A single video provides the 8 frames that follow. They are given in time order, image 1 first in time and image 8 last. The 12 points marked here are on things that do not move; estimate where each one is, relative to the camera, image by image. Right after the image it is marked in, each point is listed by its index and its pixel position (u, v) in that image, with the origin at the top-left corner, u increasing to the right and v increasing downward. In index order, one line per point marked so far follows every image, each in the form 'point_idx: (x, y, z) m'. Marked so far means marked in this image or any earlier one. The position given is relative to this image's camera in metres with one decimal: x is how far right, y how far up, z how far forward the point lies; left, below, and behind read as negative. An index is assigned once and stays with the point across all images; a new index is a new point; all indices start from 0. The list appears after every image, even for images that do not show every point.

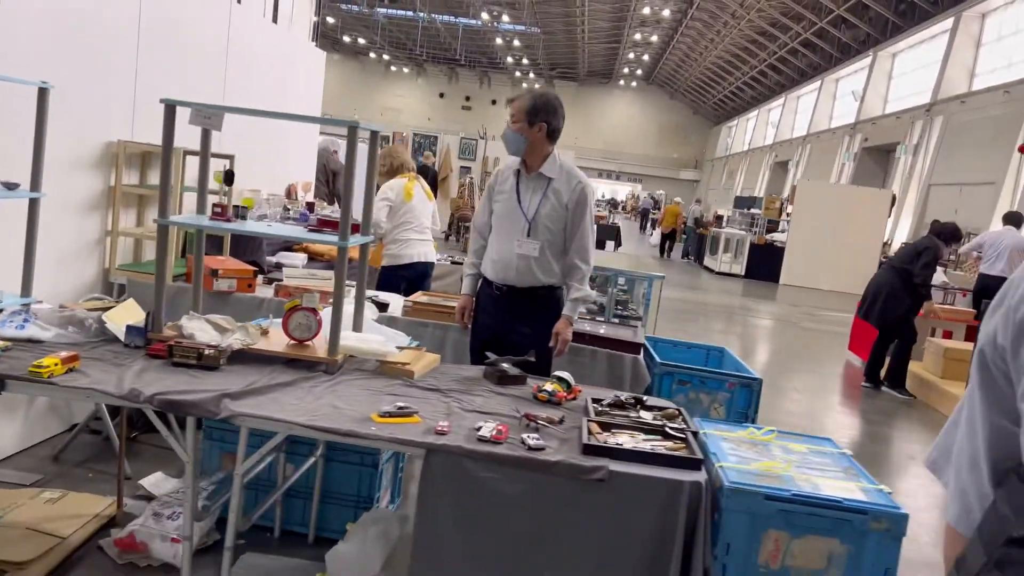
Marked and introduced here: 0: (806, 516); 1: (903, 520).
0: (+0.6, -0.4, +1.6) m
1: (+0.7, -0.4, +1.5) m
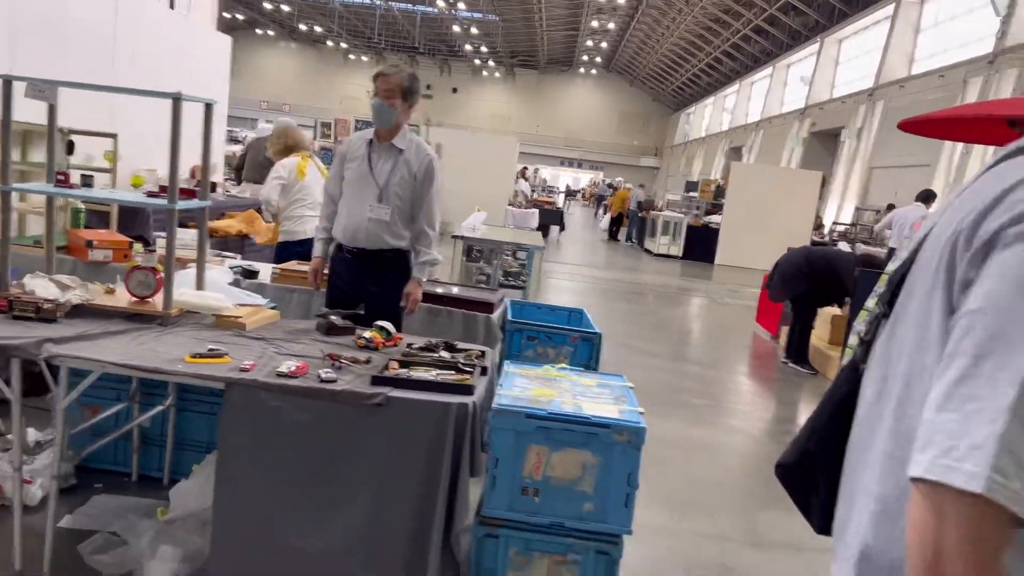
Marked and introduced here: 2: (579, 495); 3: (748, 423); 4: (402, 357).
0: (+0.1, -0.3, +1.8) m
1: (+0.3, -0.3, +1.8) m
2: (+0.1, -0.5, +1.8) m
3: (+1.4, -0.7, +4.3) m
4: (-0.3, -0.2, +2.0) m
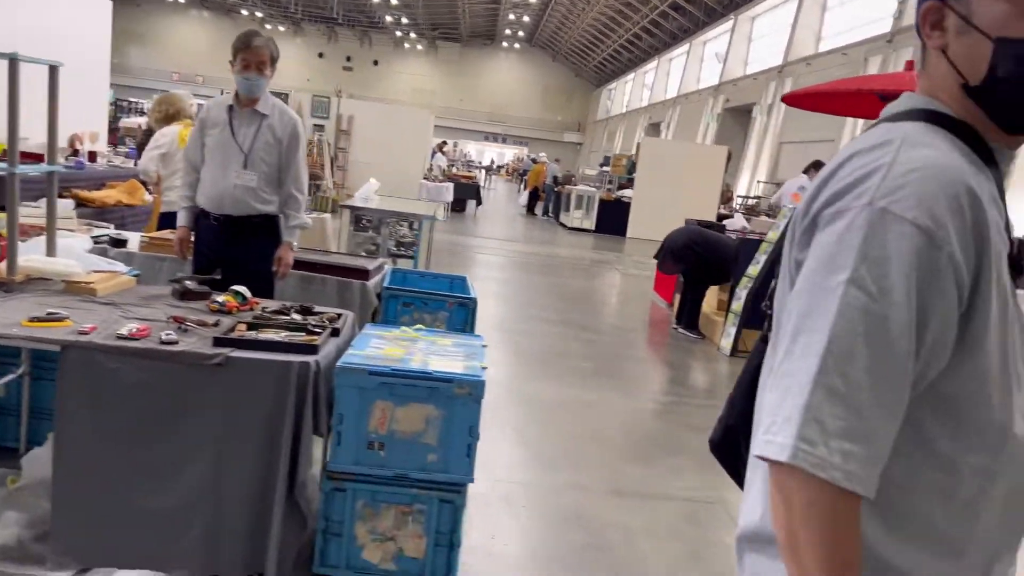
0: (-0.2, -0.2, +1.9) m
1: (-0.1, -0.2, +1.9) m
2: (-0.2, -0.4, +1.9) m
3: (+0.8, -0.5, +4.5) m
4: (-0.6, -0.1, +2.0) m
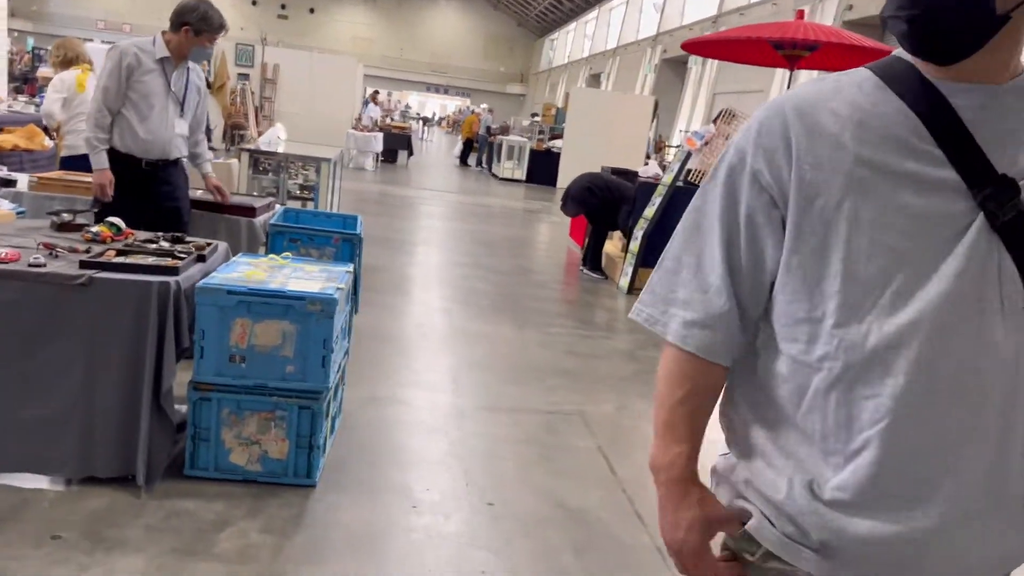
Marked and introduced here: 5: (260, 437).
0: (-0.6, 0.0, +2.0) m
1: (-0.5, 0.0, +2.0) m
2: (-0.6, -0.2, +2.1) m
3: (+0.2, -0.2, +4.8) m
4: (-1.0, +0.1, +2.2) m
5: (-0.7, -0.4, +2.1) m
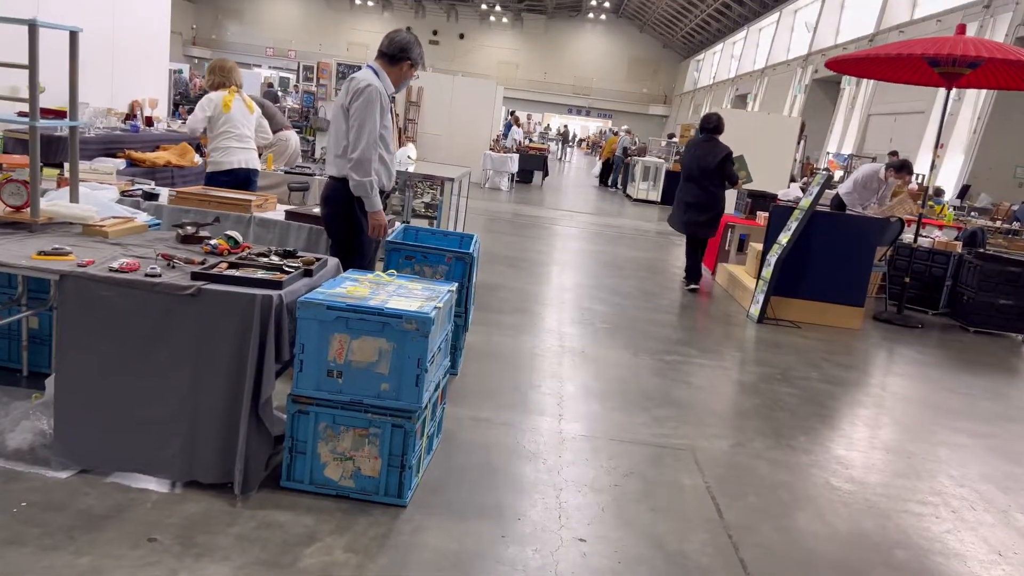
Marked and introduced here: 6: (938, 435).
0: (-0.4, -0.1, +2.0) m
1: (-0.2, -0.1, +2.0) m
2: (-0.3, -0.2, +2.1) m
3: (+0.9, -0.3, +4.6) m
4: (-0.8, +0.1, +2.2) m
5: (-0.4, -0.4, +2.1) m
6: (+1.8, -0.6, +3.4) m
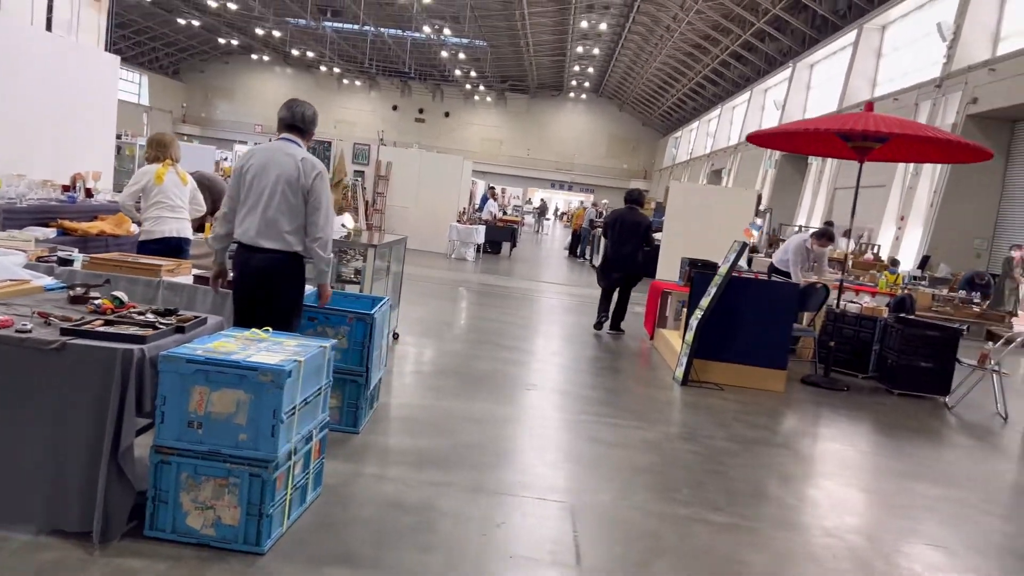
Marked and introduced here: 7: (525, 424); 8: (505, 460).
0: (-0.8, -0.2, +2.2) m
1: (-0.6, -0.2, +2.1) m
2: (-0.7, -0.4, +2.2) m
3: (+0.5, -0.7, +4.7) m
4: (-1.2, -0.1, +2.4) m
5: (-0.8, -0.6, +2.2) m
6: (+1.4, -0.9, +3.5) m
7: (+0.1, -0.7, +4.1) m
8: (0.0, -0.7, +3.4) m
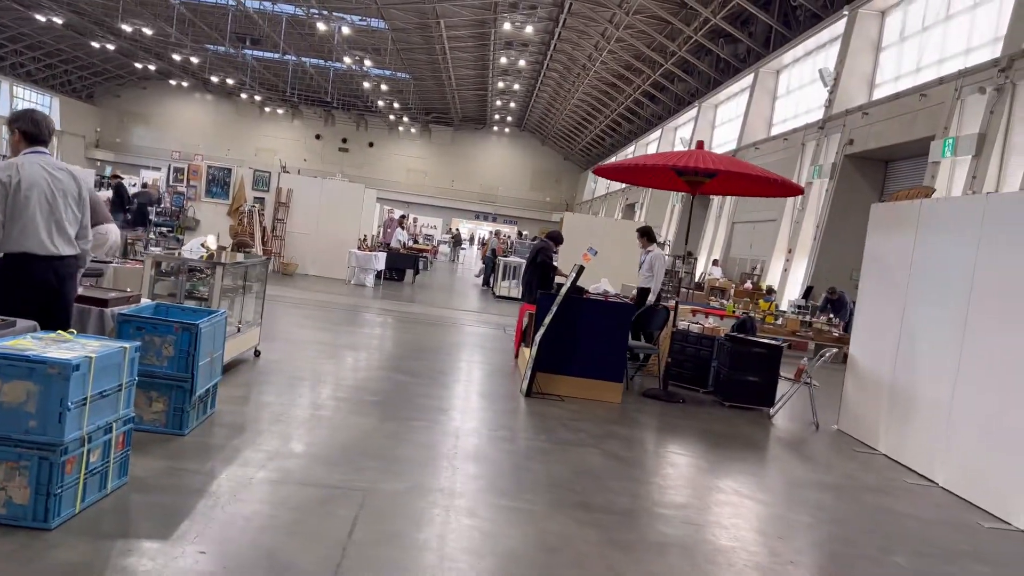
0: (-1.5, -0.2, +2.4) m
1: (-1.3, -0.2, +2.4) m
2: (-1.4, -0.4, +2.4) m
3: (-0.5, -0.8, +5.0) m
4: (-1.9, -0.1, +2.6) m
5: (-1.5, -0.6, +2.4) m
6: (+0.6, -1.0, +4.0) m
7: (-0.8, -0.8, +4.4) m
8: (-0.8, -0.8, +3.7) m
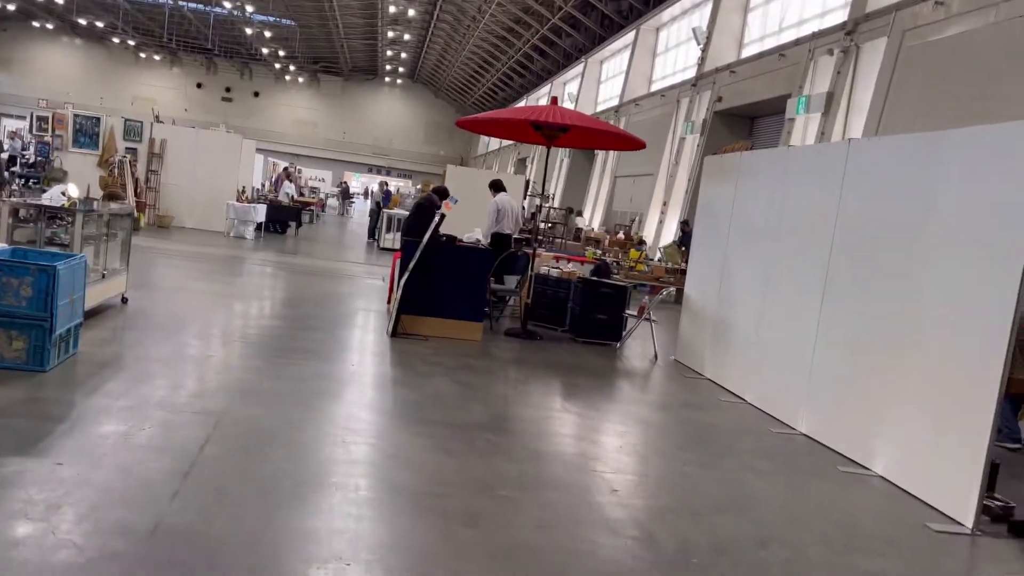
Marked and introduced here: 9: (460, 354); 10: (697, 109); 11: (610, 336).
0: (-2.1, 0.0, +2.6) m
1: (-1.9, 0.0, +2.6) m
2: (-2.0, -0.2, +2.6) m
3: (-1.4, -0.4, +5.4) m
4: (-2.5, +0.1, +2.7) m
5: (-2.1, -0.4, +2.6) m
6: (-0.2, -0.6, +4.4) m
7: (-1.6, -0.5, +4.6) m
8: (-1.6, -0.5, +4.0) m
9: (-0.4, -0.5, +5.8) m
10: (+3.0, +2.9, +13.3) m
11: (+0.8, -0.4, +6.8) m
